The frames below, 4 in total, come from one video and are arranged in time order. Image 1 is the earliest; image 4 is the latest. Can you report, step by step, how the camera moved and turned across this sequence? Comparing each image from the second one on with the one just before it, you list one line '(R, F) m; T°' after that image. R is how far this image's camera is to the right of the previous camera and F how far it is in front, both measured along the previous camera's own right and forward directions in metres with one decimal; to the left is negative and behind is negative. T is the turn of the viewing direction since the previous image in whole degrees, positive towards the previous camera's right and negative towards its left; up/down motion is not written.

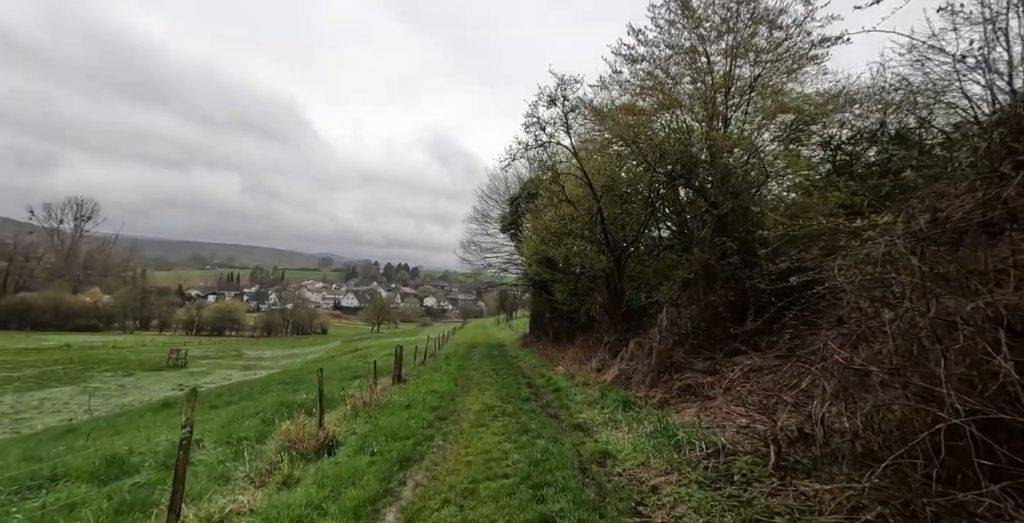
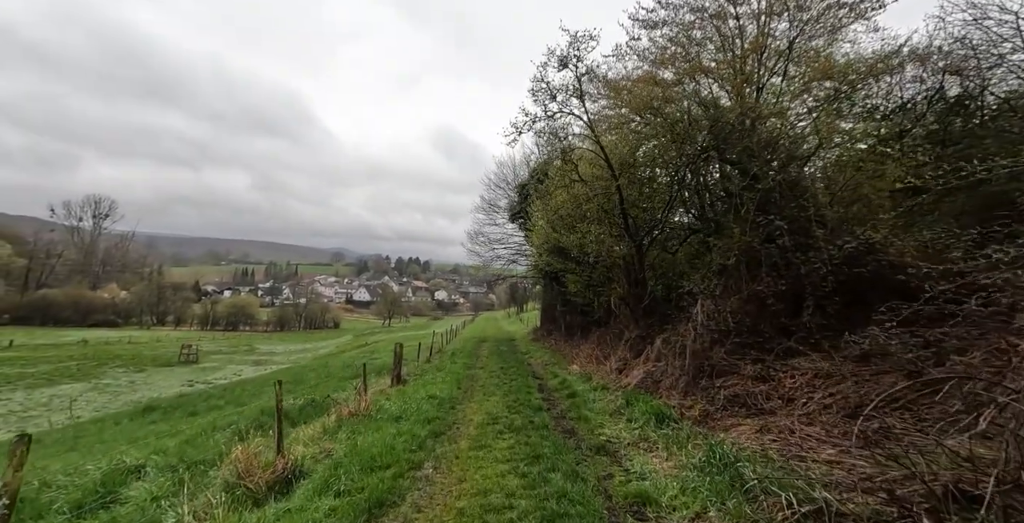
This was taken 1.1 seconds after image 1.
(+0.1, +2.0) m; -1°
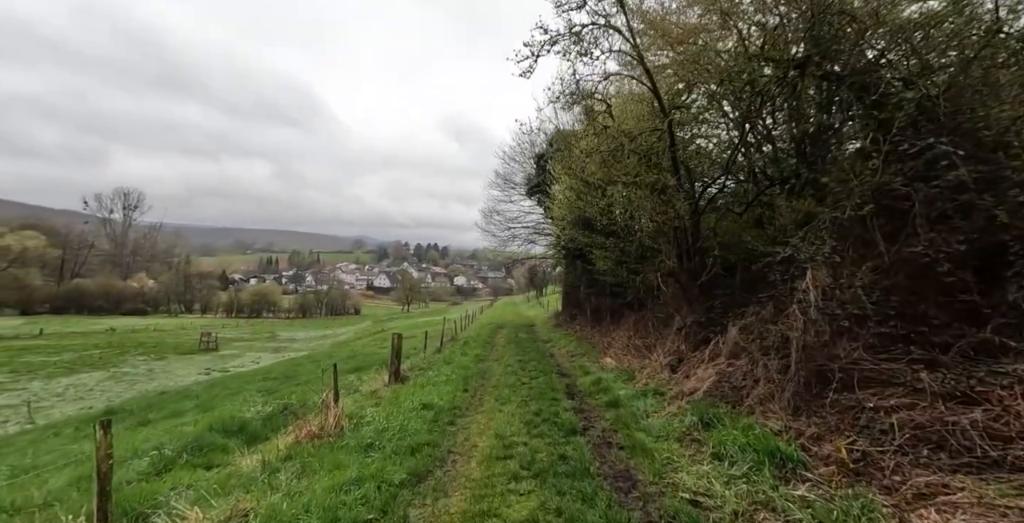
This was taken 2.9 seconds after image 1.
(0.0, +3.7) m; -2°
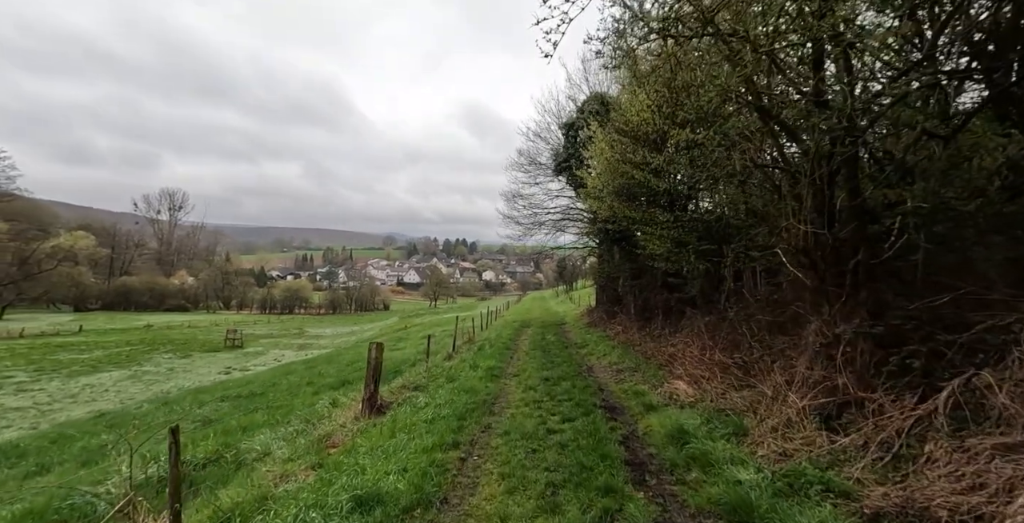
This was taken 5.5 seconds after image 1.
(+0.2, +5.6) m; -3°
